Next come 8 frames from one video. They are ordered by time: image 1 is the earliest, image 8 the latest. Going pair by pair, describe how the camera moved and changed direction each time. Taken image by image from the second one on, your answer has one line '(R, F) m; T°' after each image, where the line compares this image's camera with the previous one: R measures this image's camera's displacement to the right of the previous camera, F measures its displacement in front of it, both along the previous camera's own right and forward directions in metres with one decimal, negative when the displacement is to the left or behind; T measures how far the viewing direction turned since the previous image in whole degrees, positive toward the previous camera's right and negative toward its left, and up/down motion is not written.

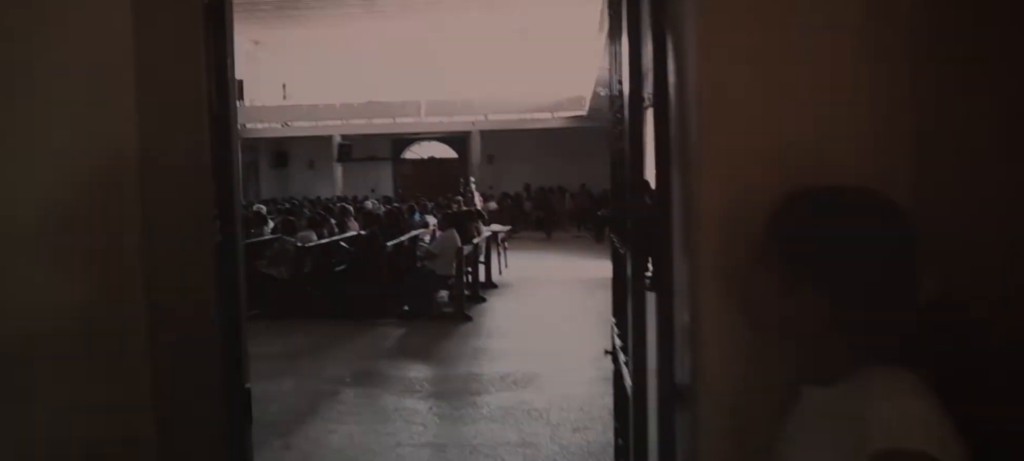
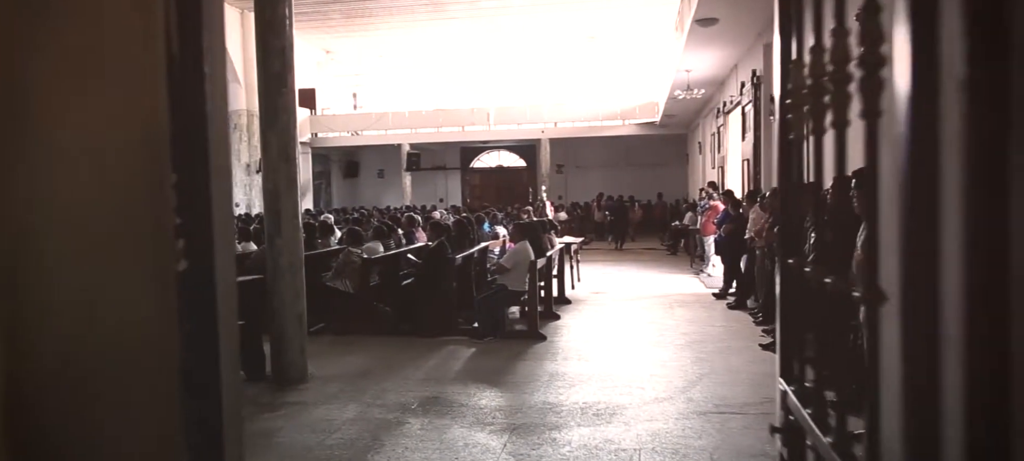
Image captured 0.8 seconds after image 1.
(-0.1, +0.5) m; -5°
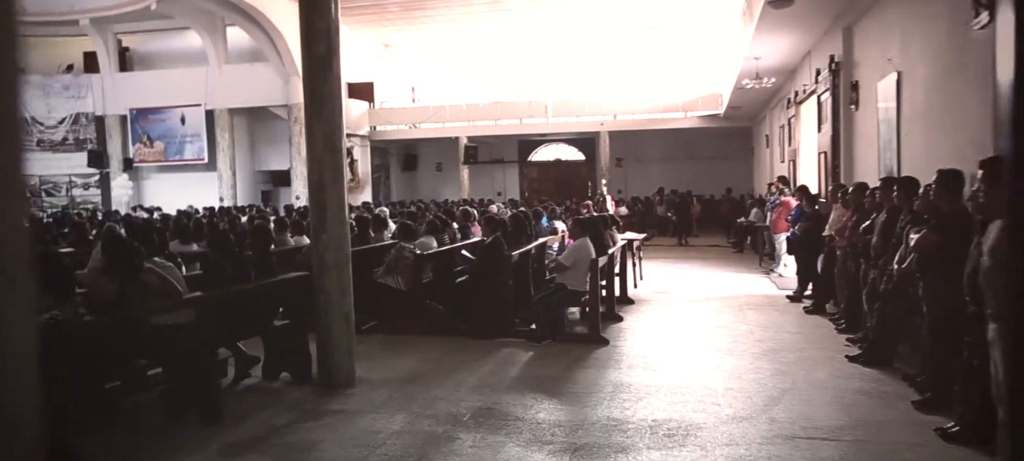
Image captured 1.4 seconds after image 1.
(0.0, +0.4) m; -5°
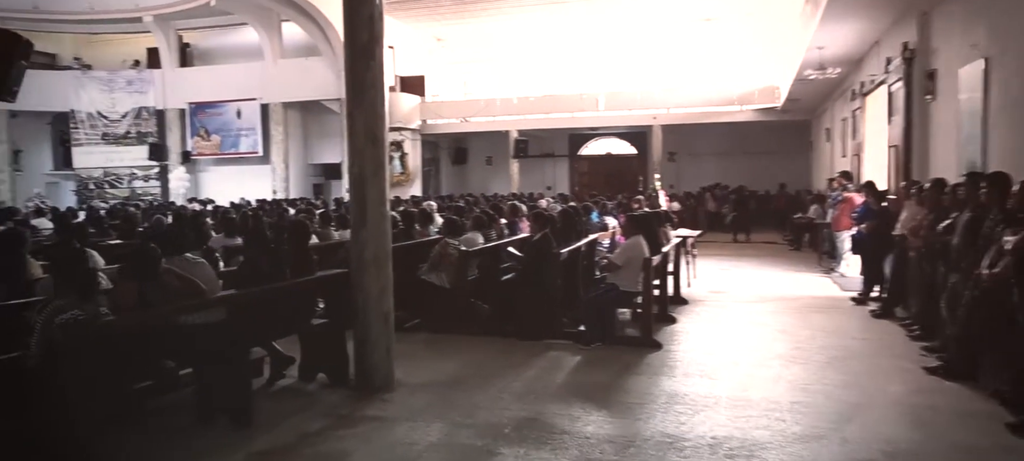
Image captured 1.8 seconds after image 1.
(0.0, +0.3) m; -4°
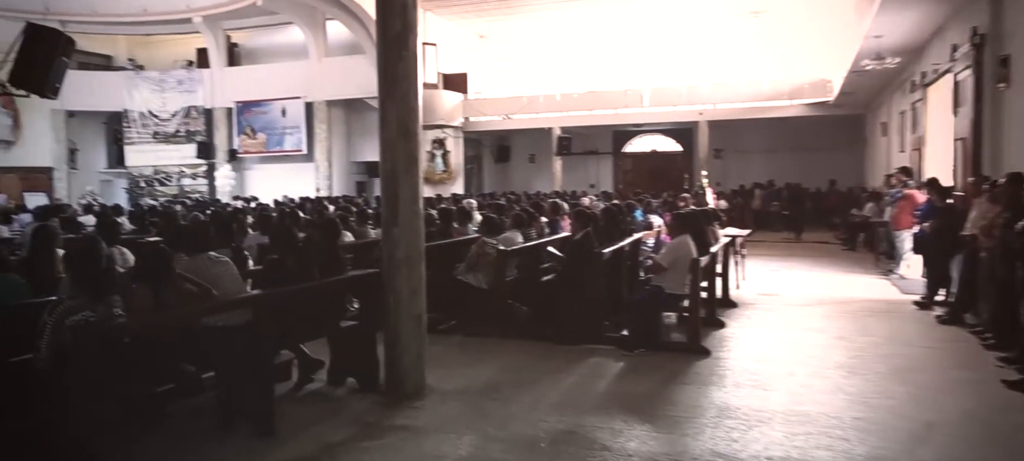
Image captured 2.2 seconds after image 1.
(0.0, +0.3) m; -4°
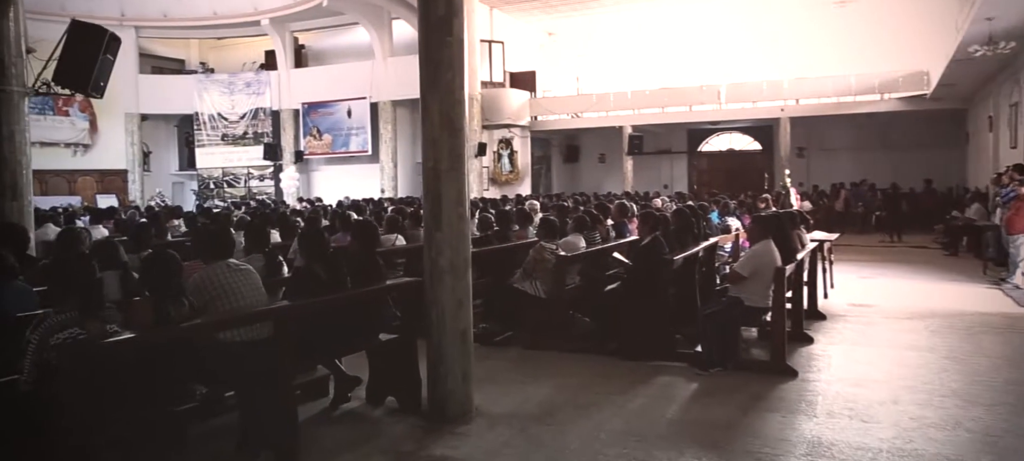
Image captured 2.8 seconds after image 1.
(+0.1, +0.5) m; -6°
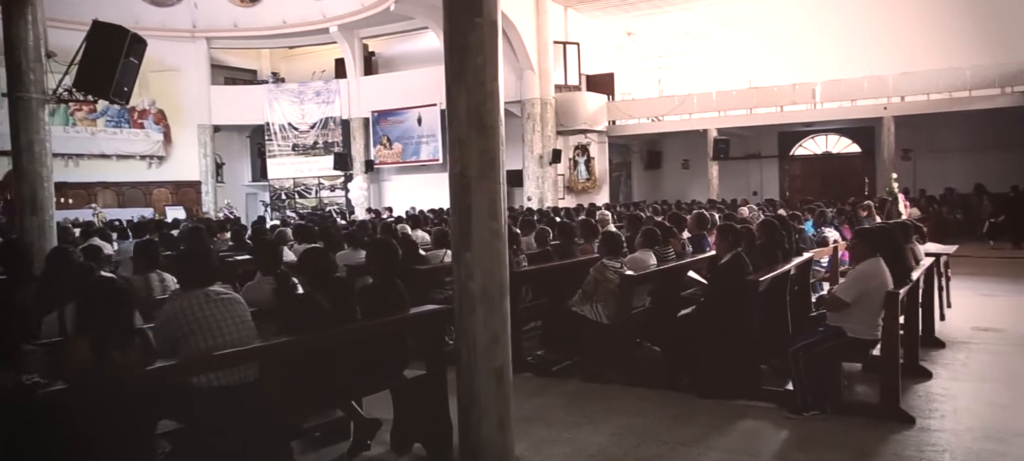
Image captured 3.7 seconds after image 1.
(+0.2, +0.7) m; -7°
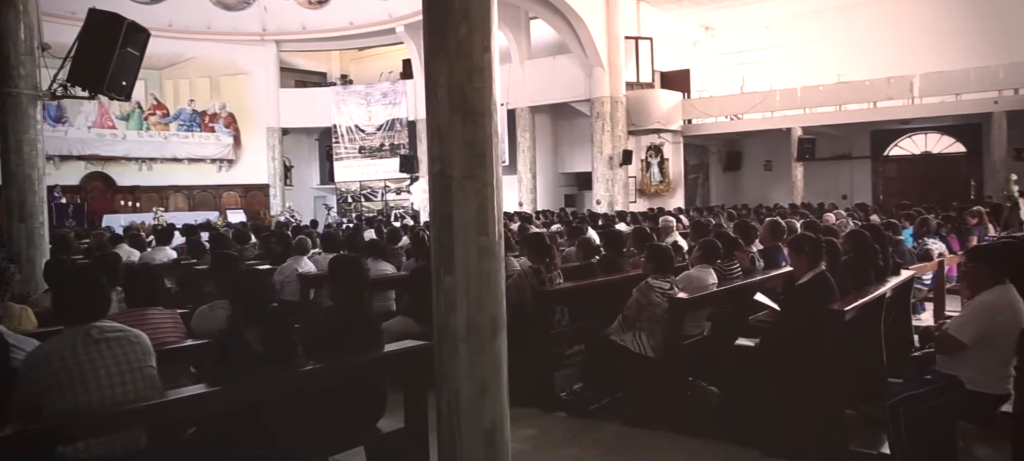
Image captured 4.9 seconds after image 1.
(+0.3, +0.7) m; -6°
